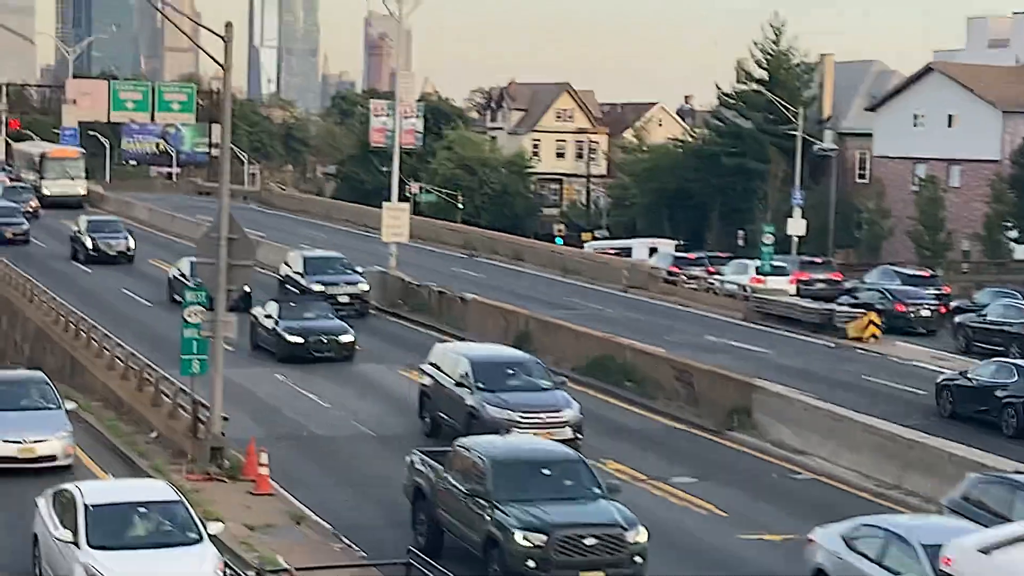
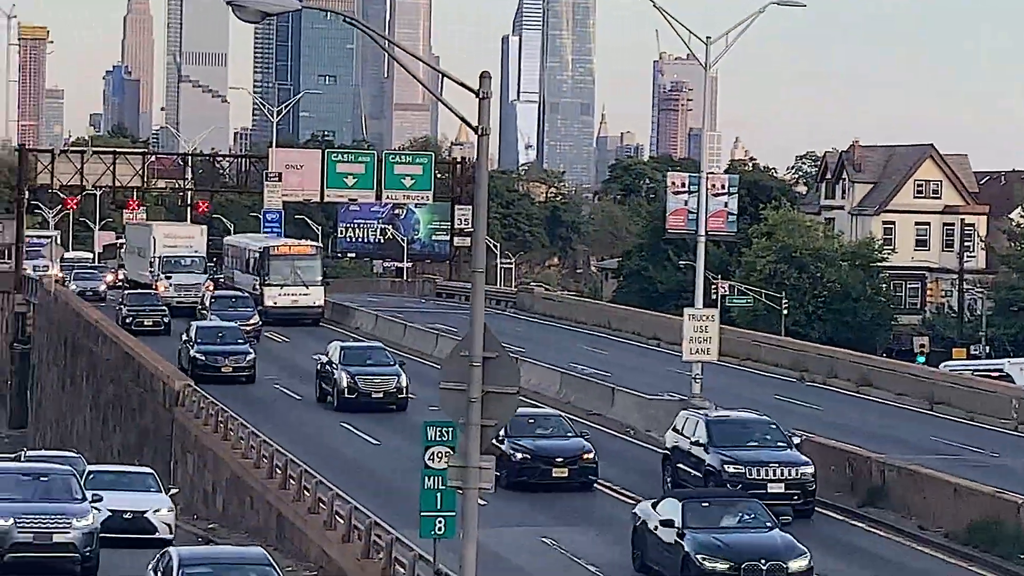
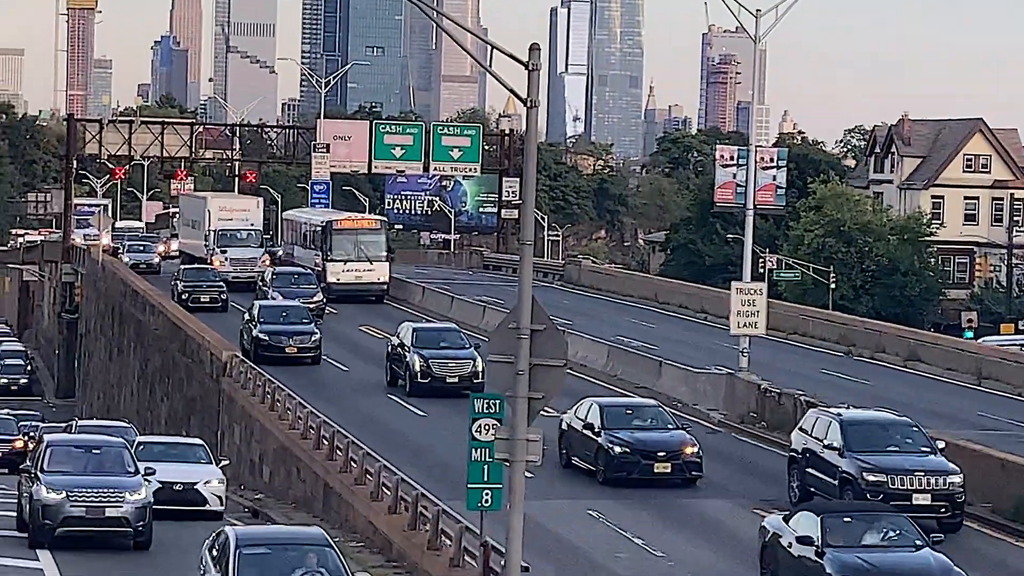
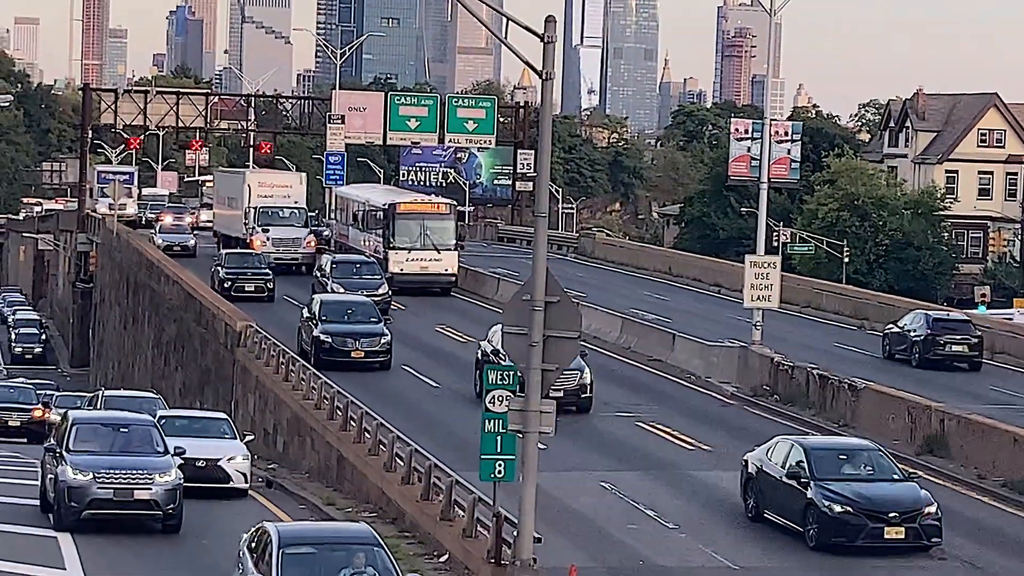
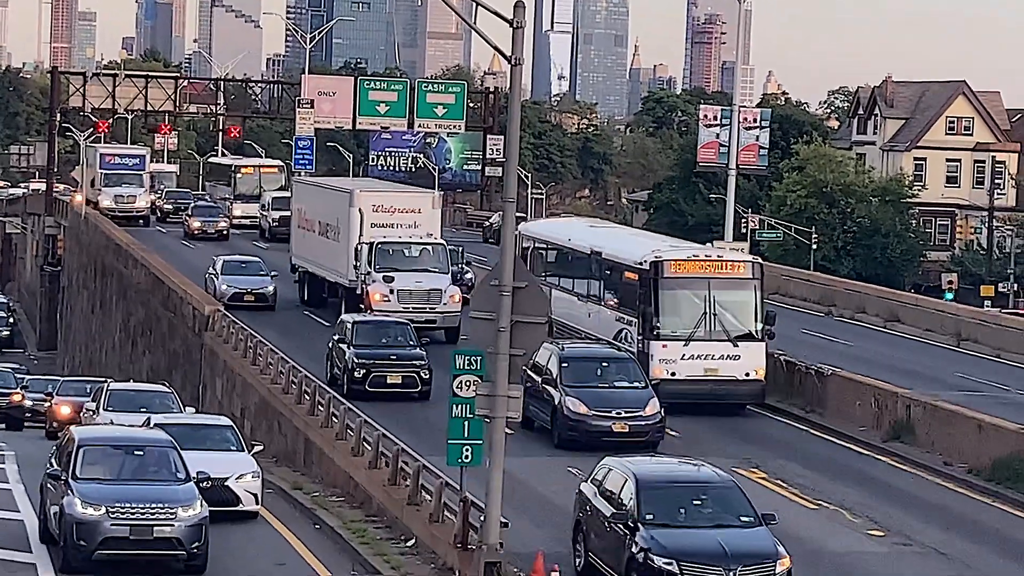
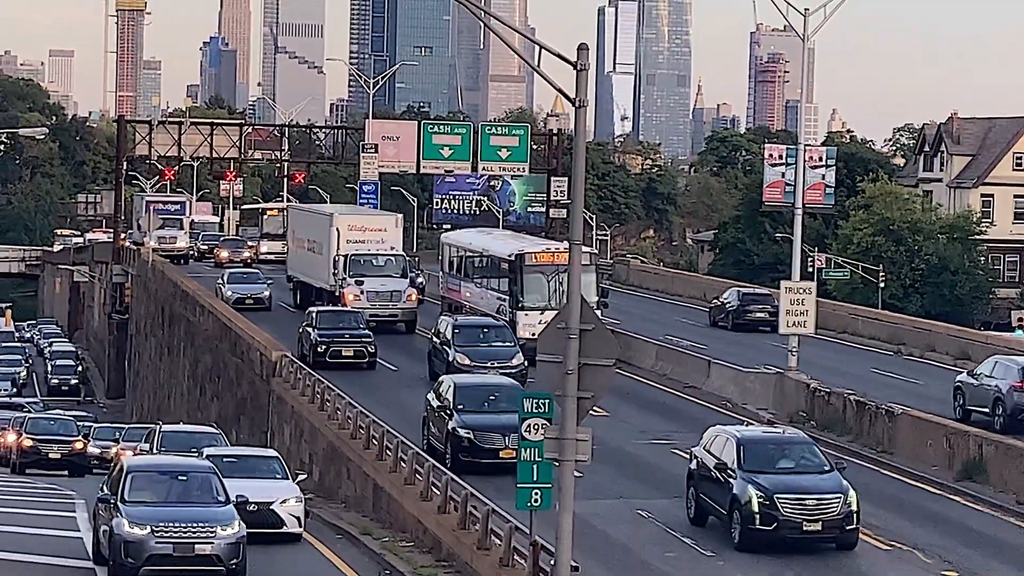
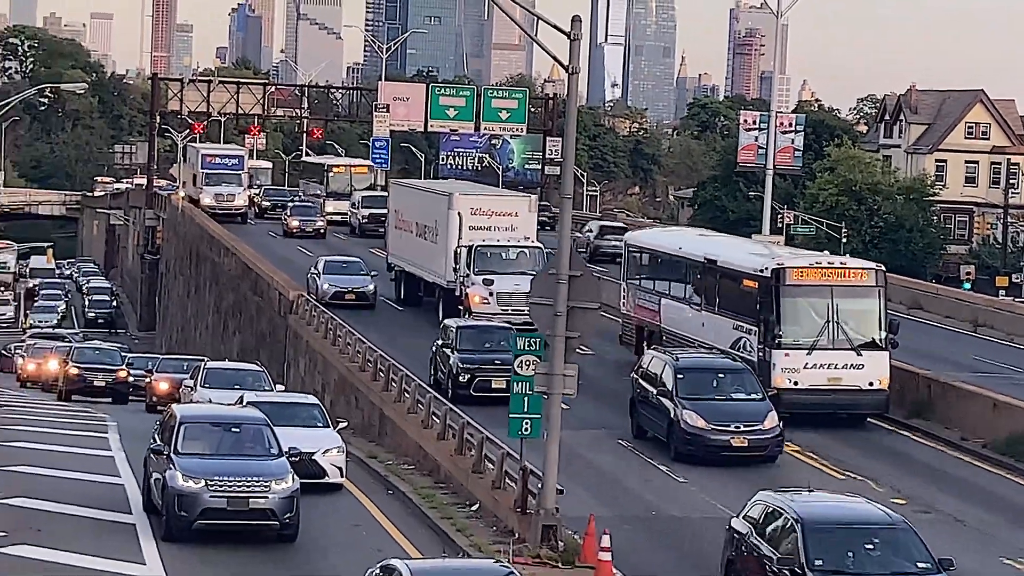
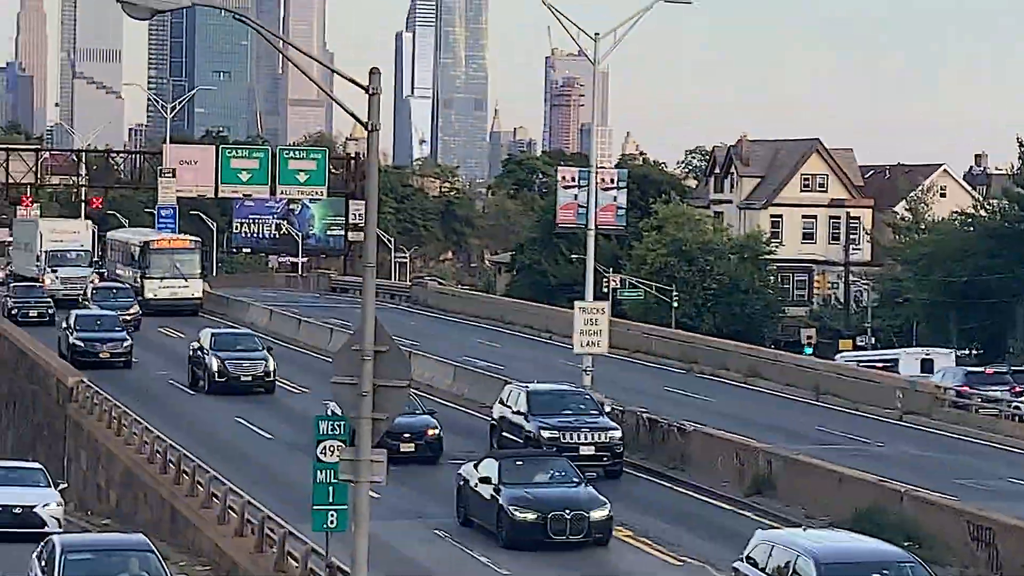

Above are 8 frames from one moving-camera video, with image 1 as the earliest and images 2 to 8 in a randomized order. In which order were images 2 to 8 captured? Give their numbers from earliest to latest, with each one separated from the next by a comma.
8, 2, 3, 4, 6, 5, 7
